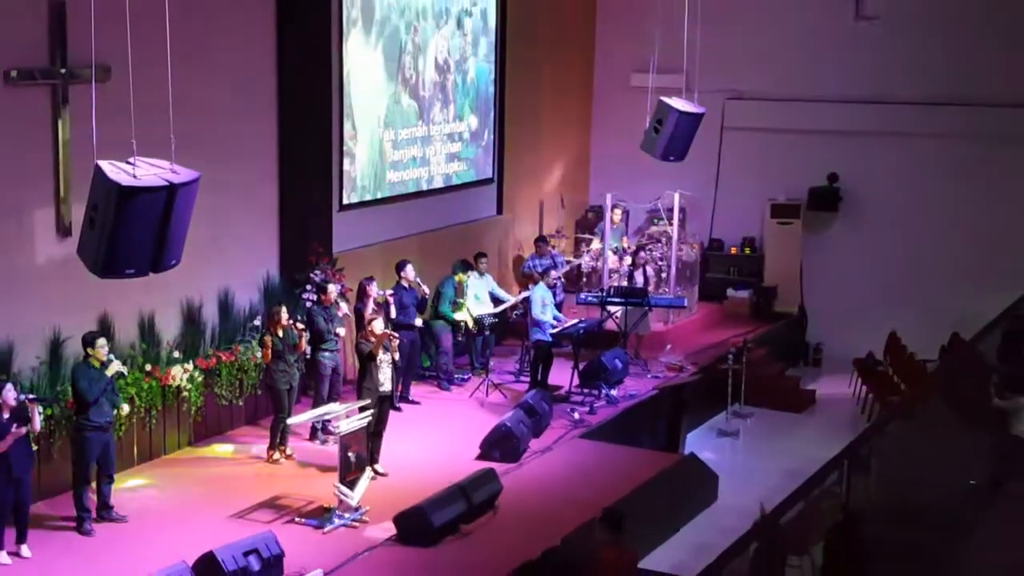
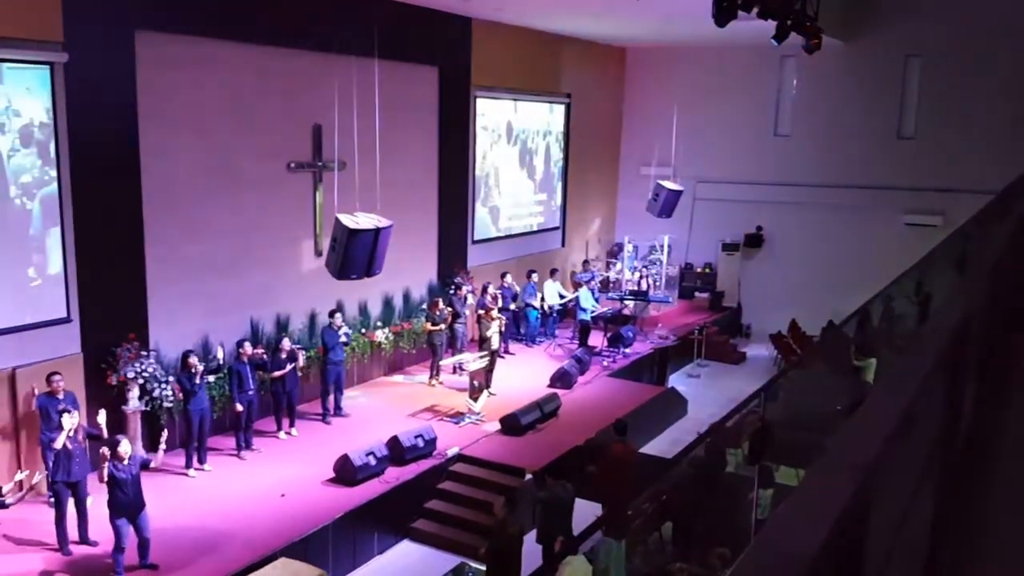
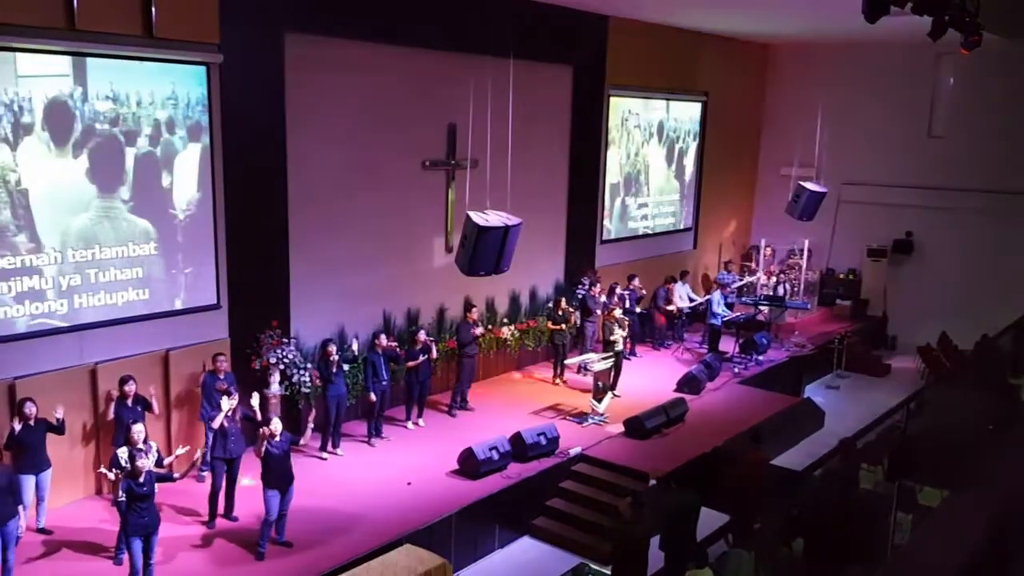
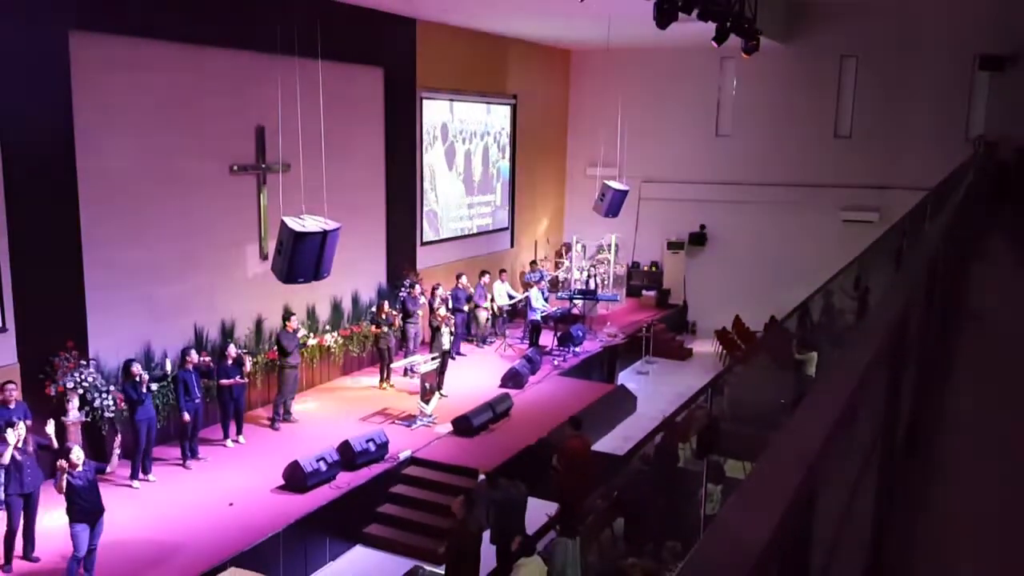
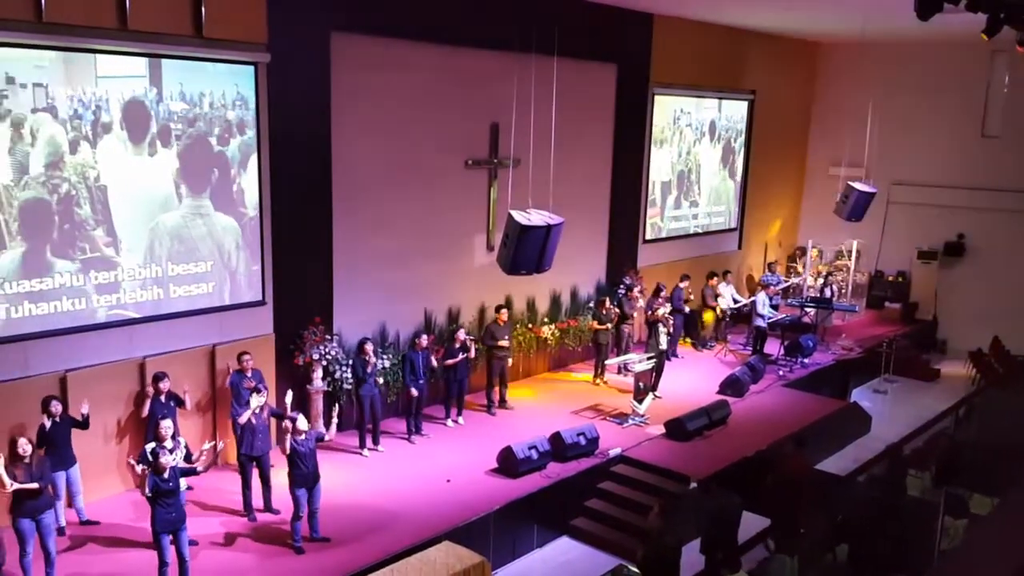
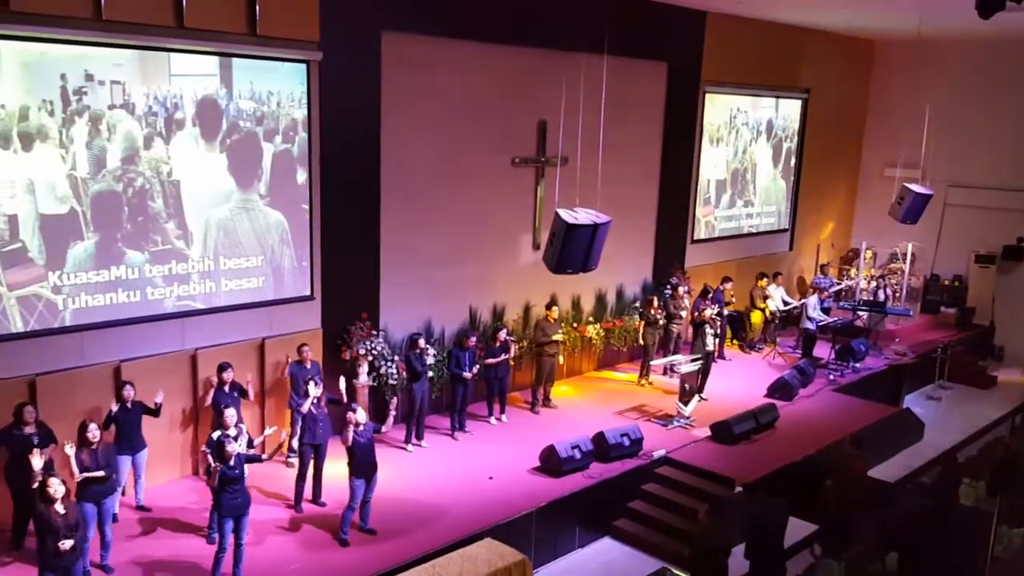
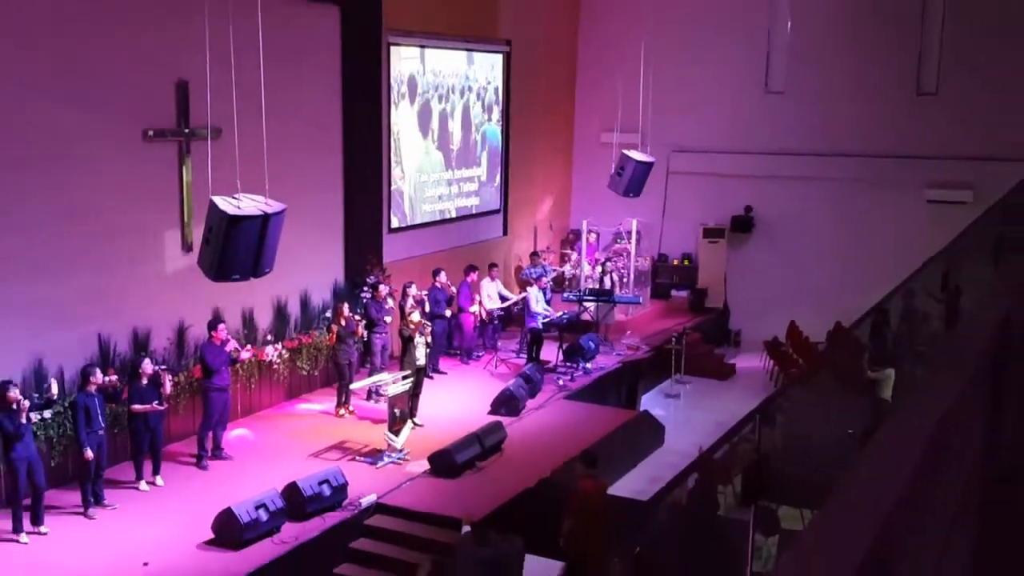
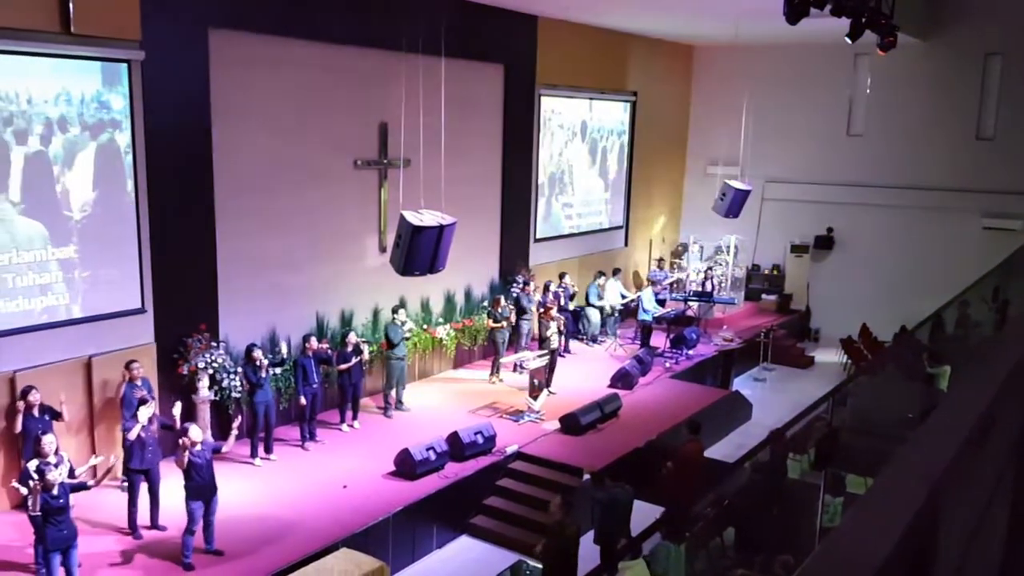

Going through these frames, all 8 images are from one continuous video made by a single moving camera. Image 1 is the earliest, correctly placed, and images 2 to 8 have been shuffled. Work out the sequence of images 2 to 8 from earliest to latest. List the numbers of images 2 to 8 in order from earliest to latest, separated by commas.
7, 4, 2, 8, 3, 5, 6
